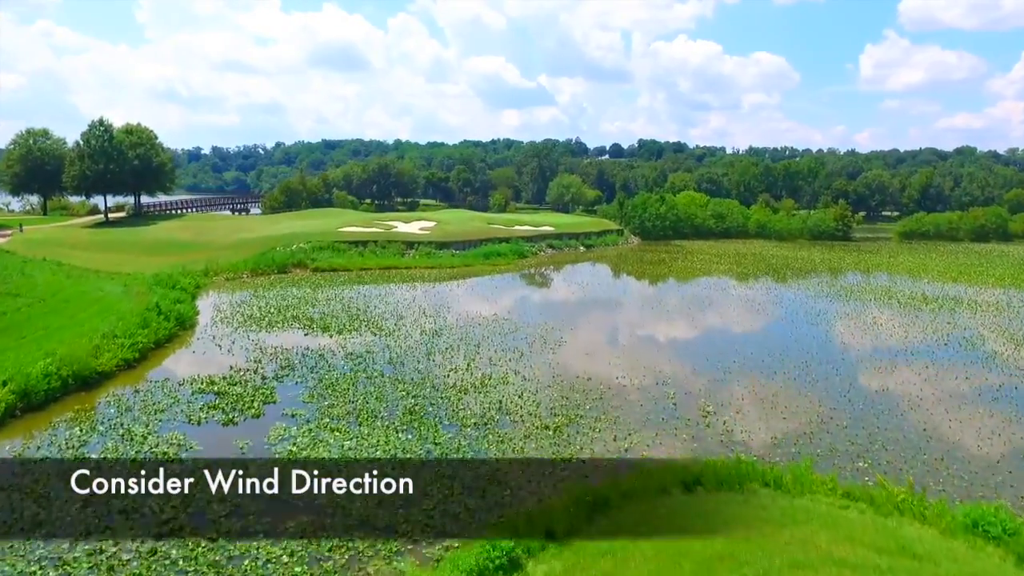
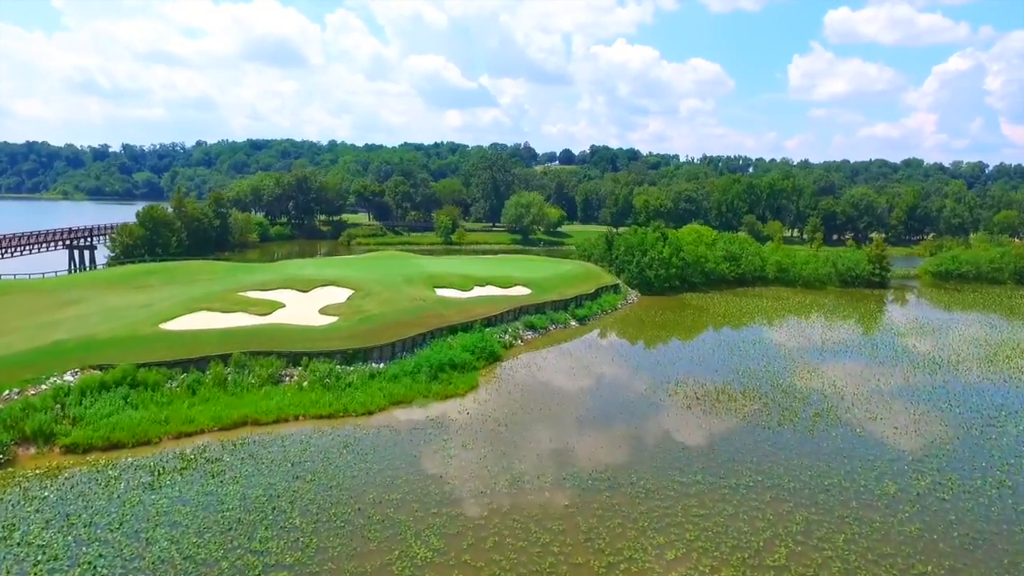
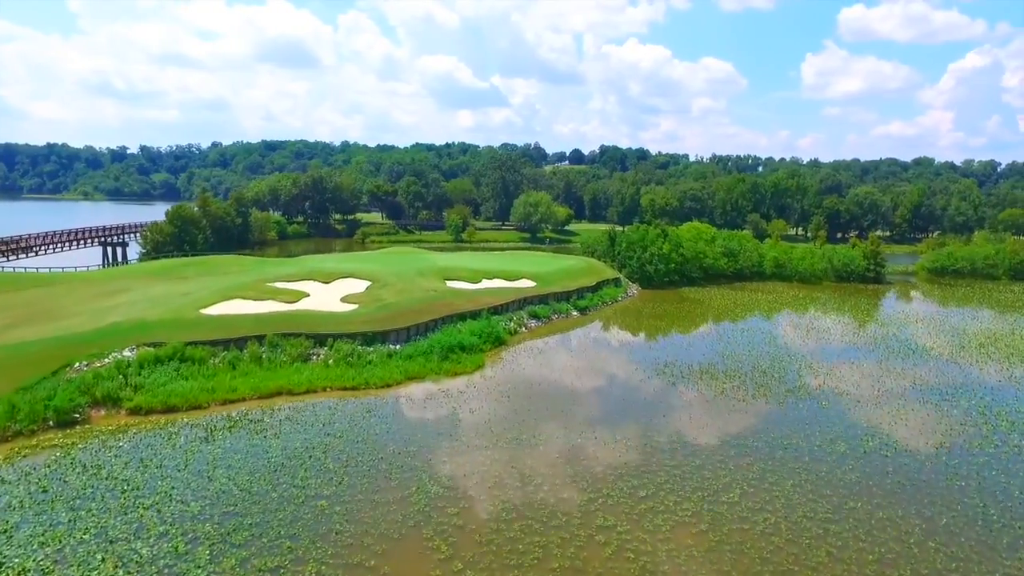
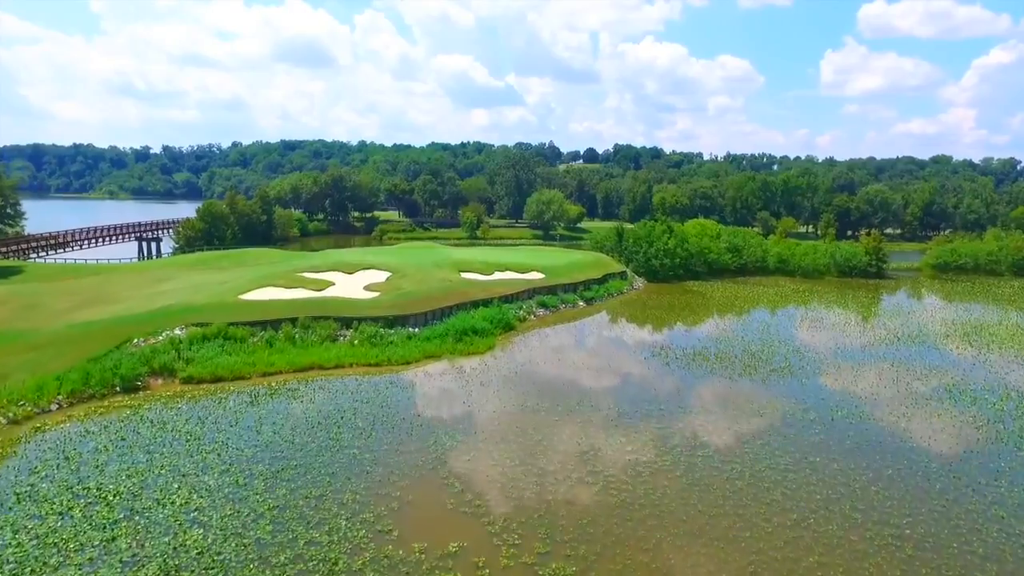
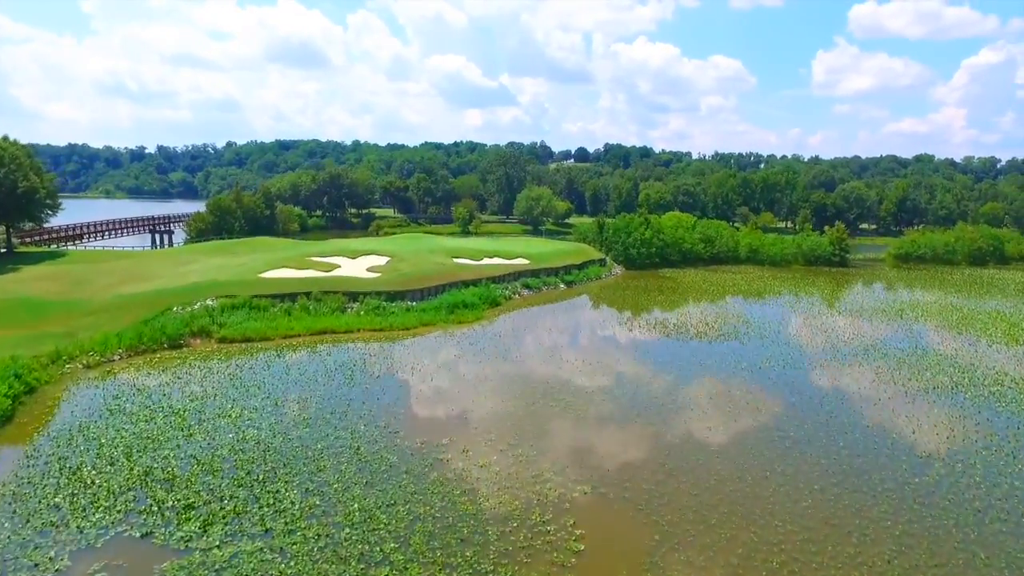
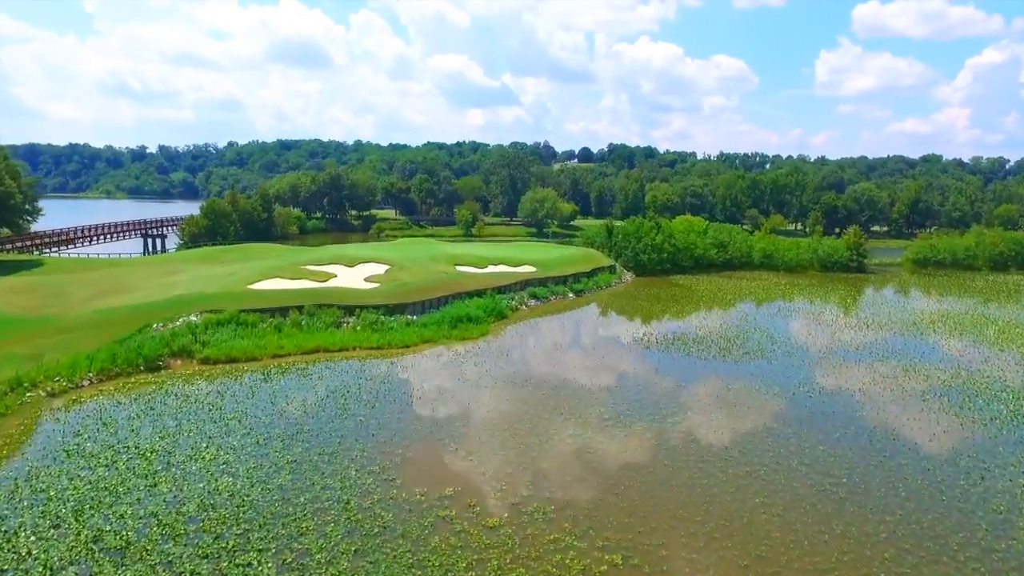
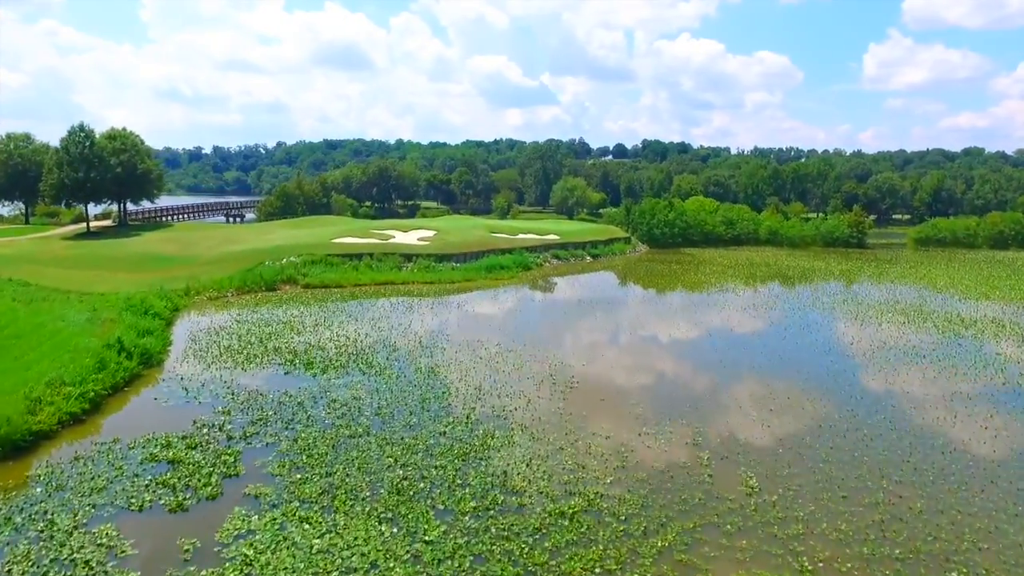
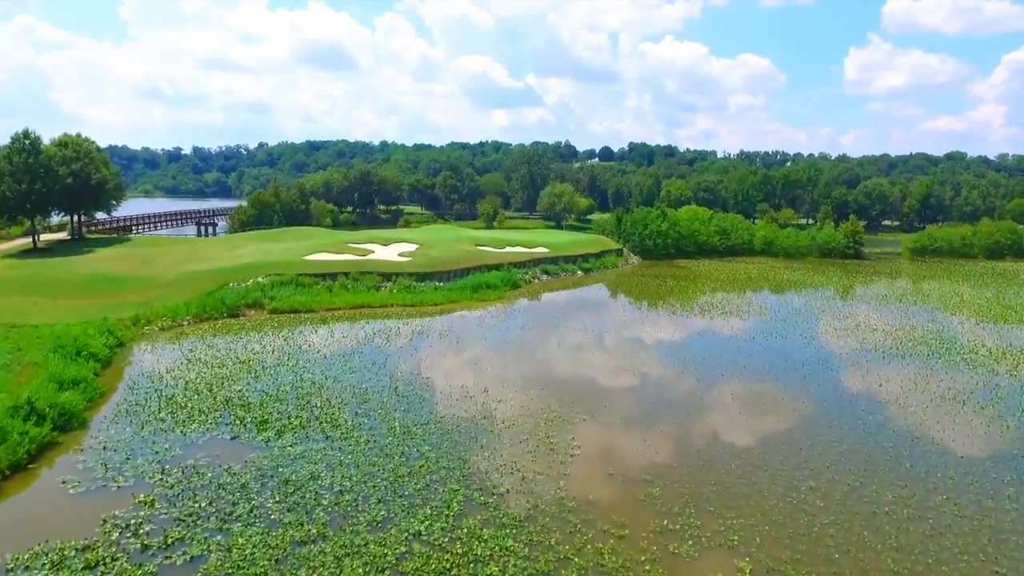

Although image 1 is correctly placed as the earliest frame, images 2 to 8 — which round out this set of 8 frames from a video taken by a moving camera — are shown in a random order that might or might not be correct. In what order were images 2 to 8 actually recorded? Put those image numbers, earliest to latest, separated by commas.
7, 8, 5, 6, 4, 3, 2
